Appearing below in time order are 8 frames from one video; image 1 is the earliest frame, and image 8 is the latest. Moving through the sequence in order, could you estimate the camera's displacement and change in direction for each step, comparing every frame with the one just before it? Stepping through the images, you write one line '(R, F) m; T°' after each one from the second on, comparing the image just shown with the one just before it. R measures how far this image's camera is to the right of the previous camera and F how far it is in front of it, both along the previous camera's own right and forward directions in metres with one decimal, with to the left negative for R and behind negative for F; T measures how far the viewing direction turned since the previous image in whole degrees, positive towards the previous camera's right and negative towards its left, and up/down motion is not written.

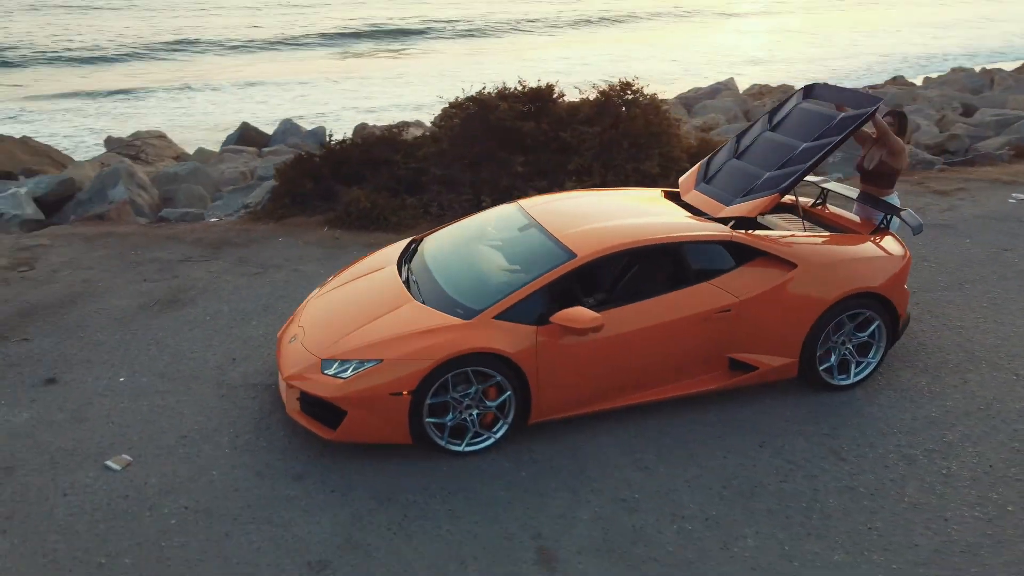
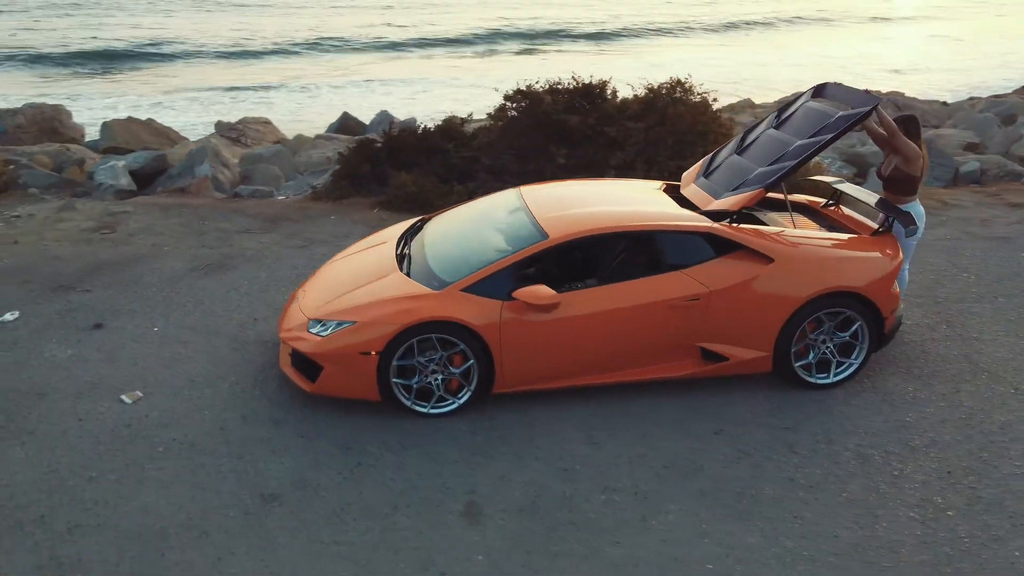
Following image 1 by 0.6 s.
(+1.0, -0.2) m; -8°
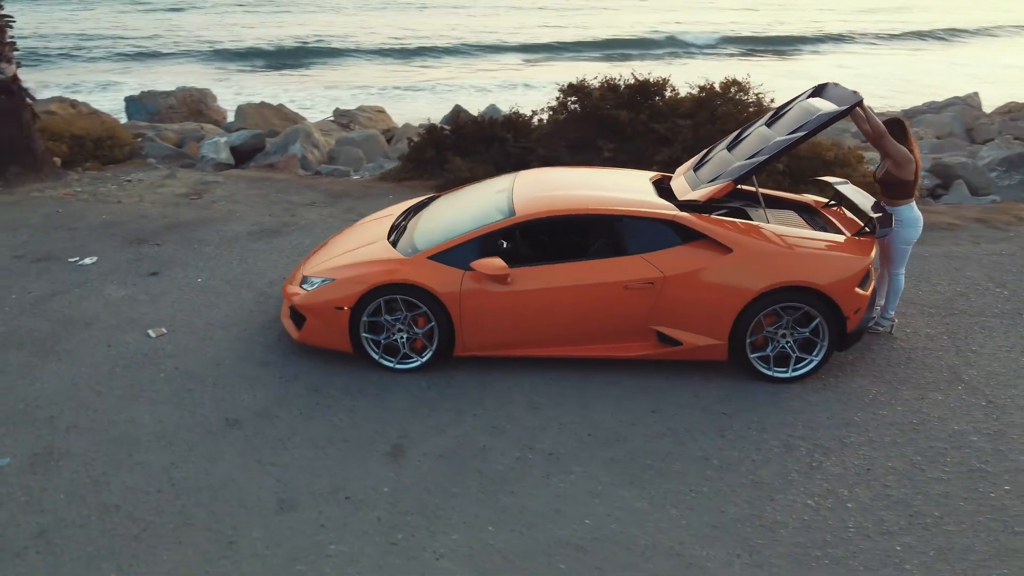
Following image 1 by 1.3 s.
(+1.2, -0.3) m; -10°
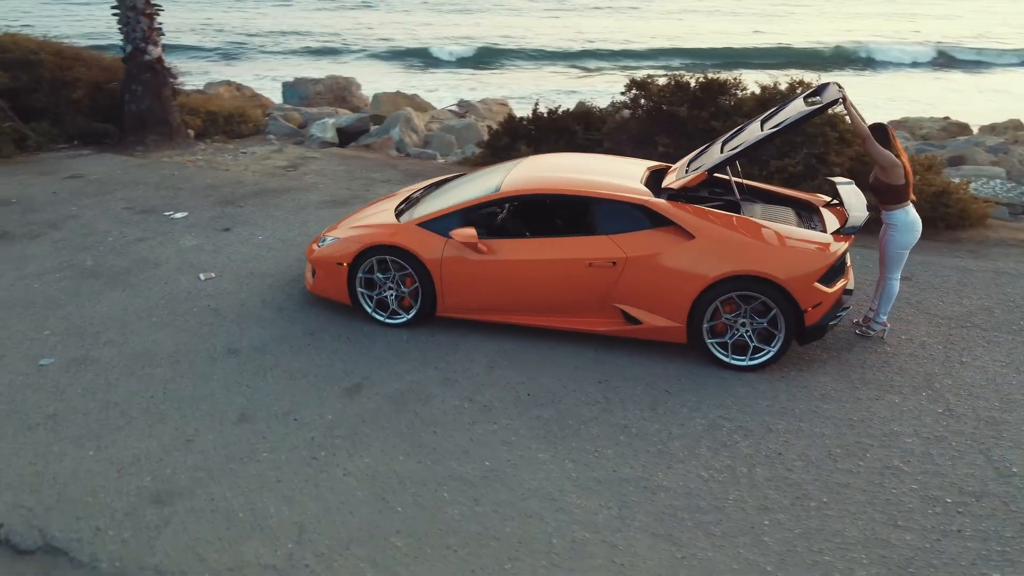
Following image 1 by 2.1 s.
(+1.4, -0.3) m; -11°
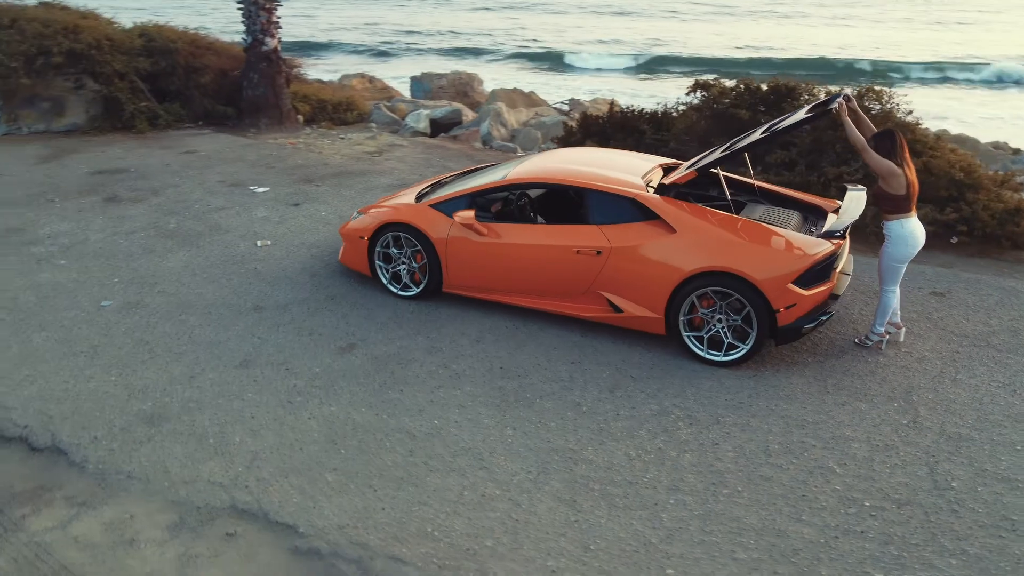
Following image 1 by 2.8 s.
(+1.2, -0.3) m; -10°
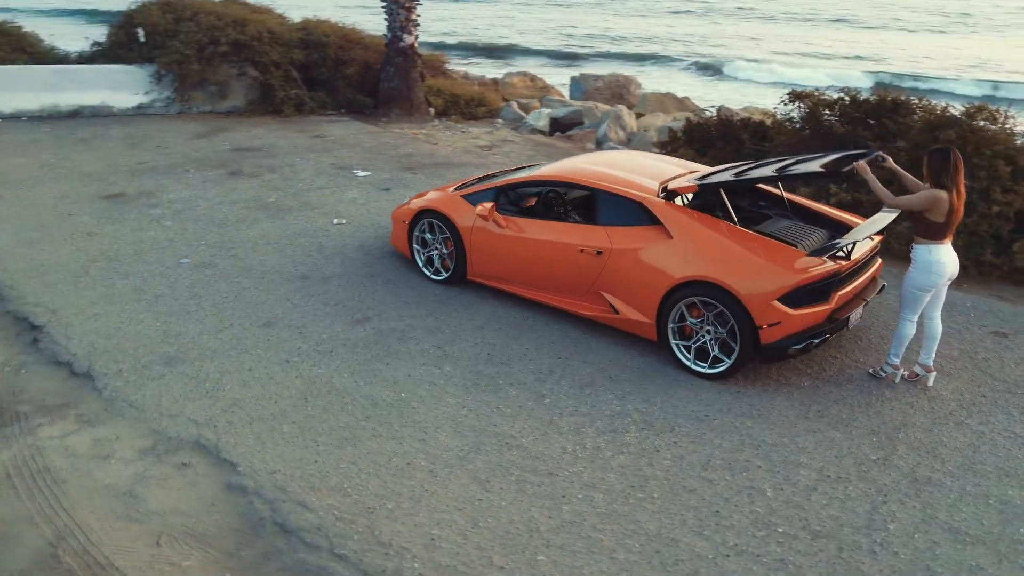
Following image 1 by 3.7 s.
(+1.4, -0.1) m; -13°
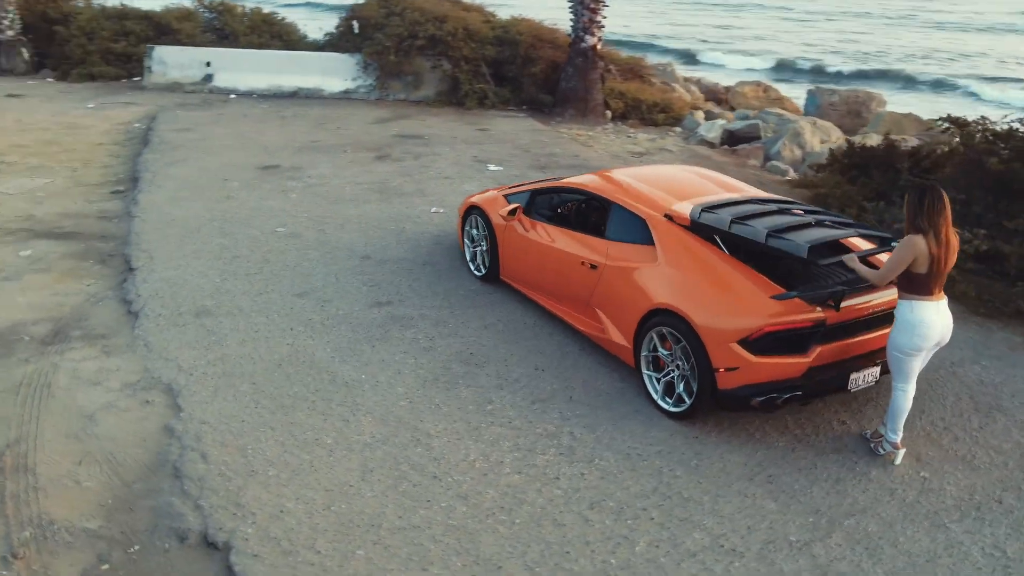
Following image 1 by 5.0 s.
(+1.9, +0.4) m; -18°
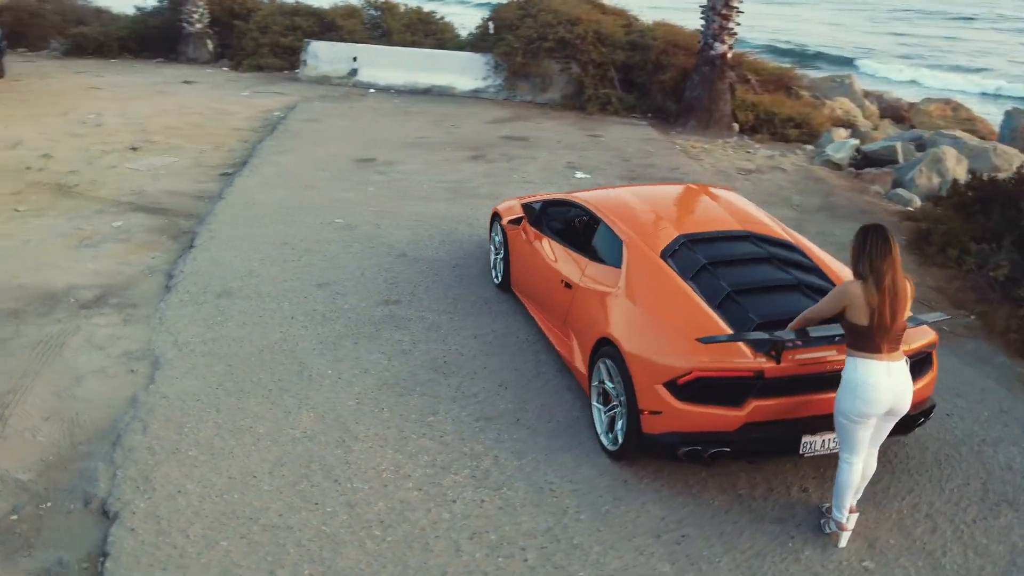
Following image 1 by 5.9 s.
(+1.5, +0.4) m; -13°
